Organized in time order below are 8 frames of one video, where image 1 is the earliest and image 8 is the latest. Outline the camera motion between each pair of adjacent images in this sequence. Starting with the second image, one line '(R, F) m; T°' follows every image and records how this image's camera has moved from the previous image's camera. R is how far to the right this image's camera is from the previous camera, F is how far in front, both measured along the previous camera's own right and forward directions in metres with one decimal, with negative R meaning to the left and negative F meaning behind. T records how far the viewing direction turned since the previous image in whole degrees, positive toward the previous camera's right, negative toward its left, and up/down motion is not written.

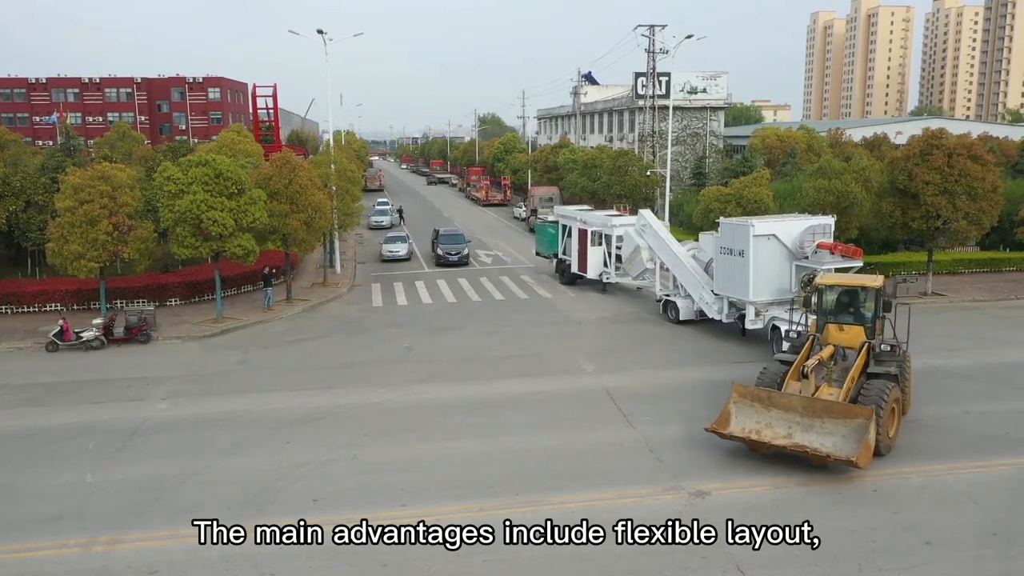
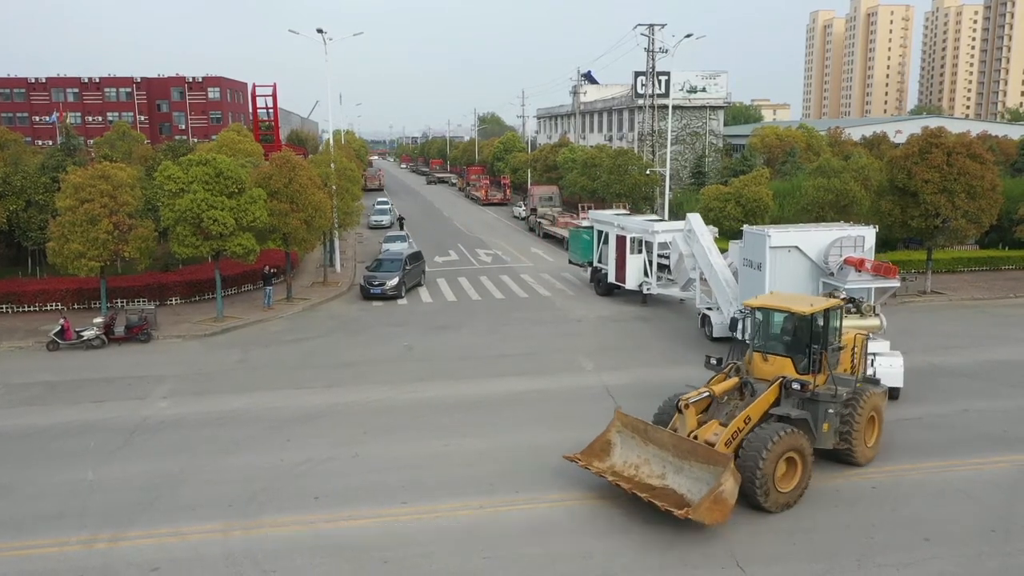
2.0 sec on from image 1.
(0.0, 0.0) m; 0°
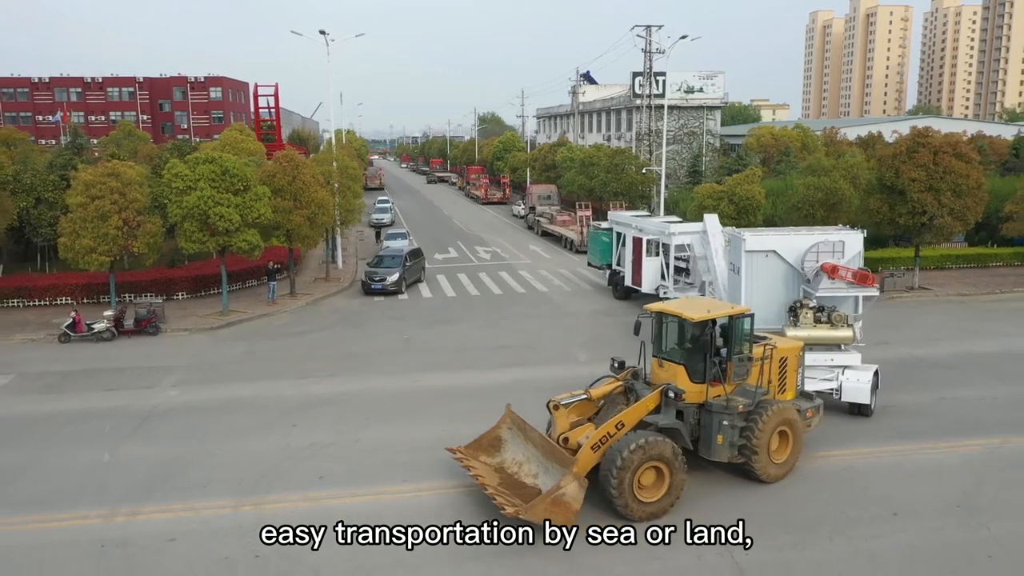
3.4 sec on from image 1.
(+0.1, -0.5) m; 0°
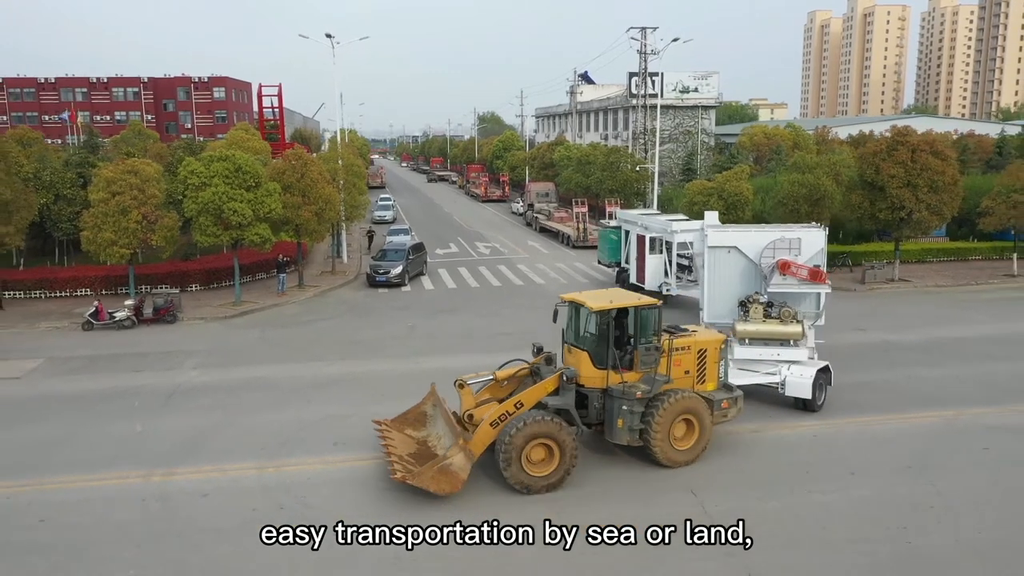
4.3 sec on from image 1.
(0.0, -1.0) m; 0°
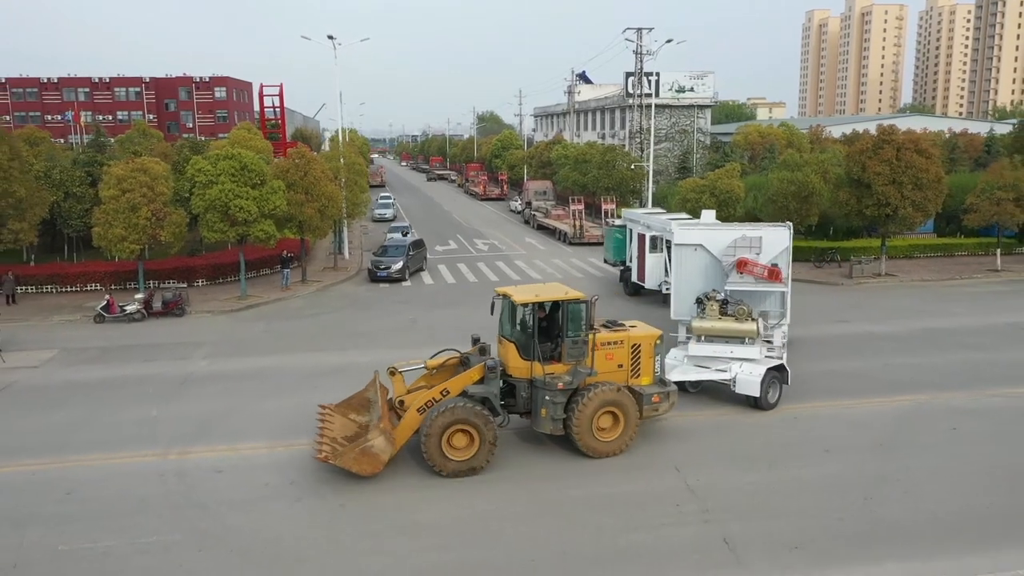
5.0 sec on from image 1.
(+0.1, -0.7) m; 0°
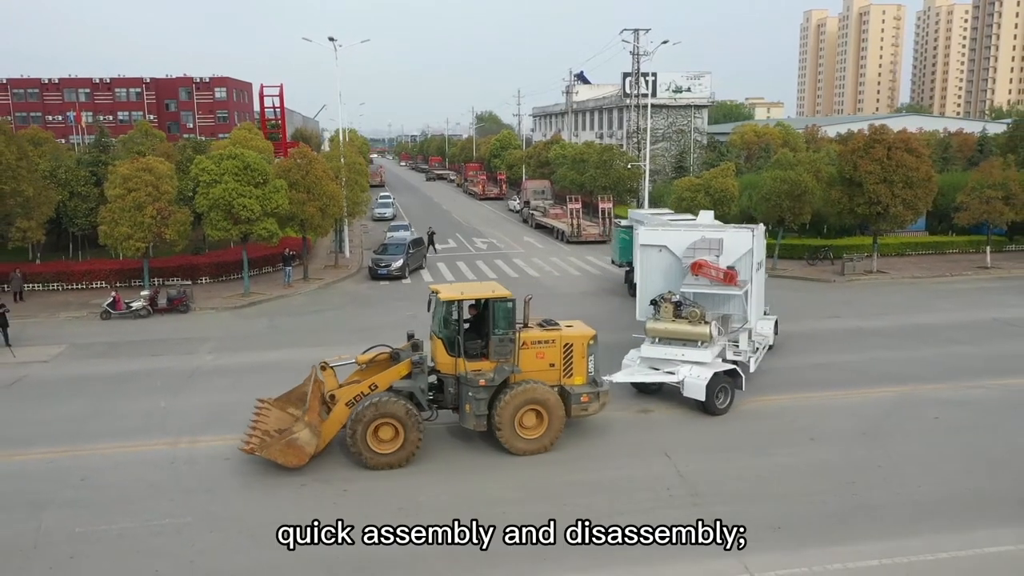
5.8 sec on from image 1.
(0.0, -0.4) m; 0°
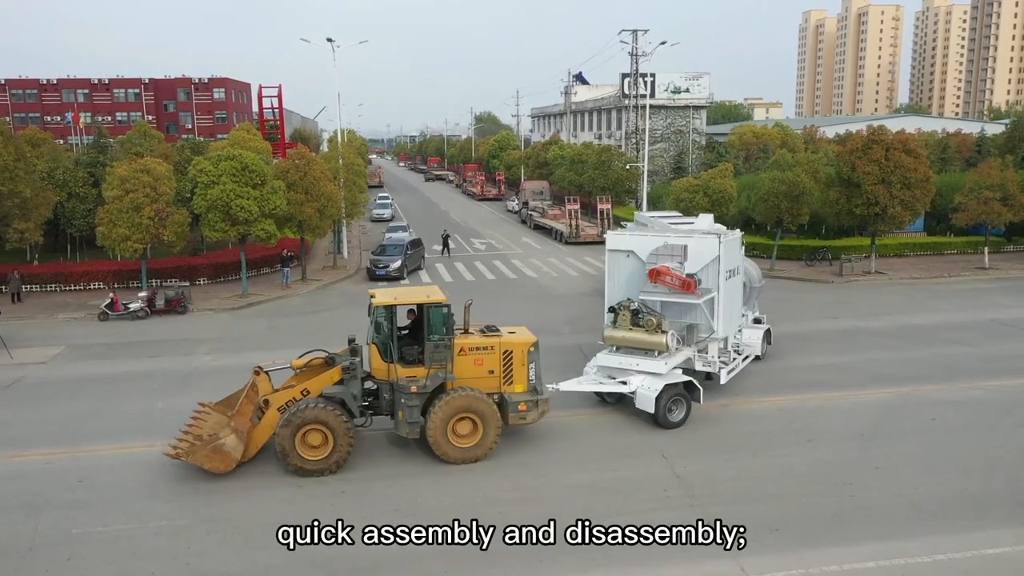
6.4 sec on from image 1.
(0.0, 0.0) m; 0°
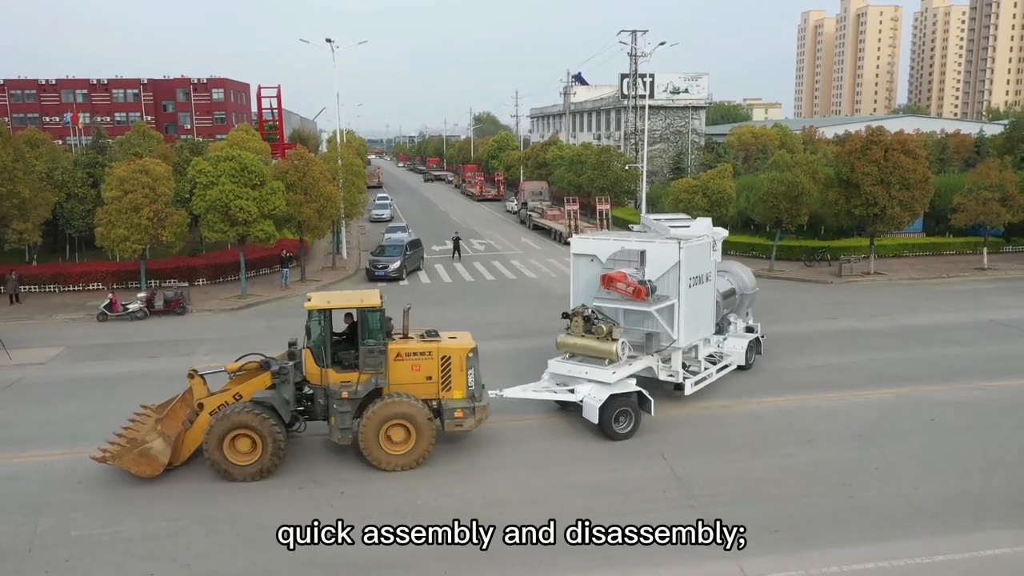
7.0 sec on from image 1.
(0.0, 0.0) m; 0°
